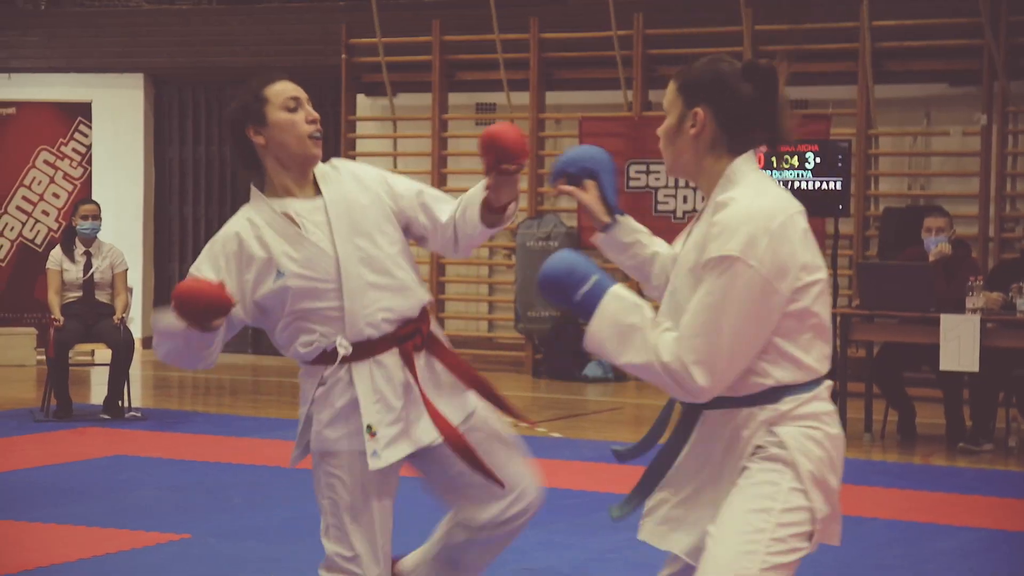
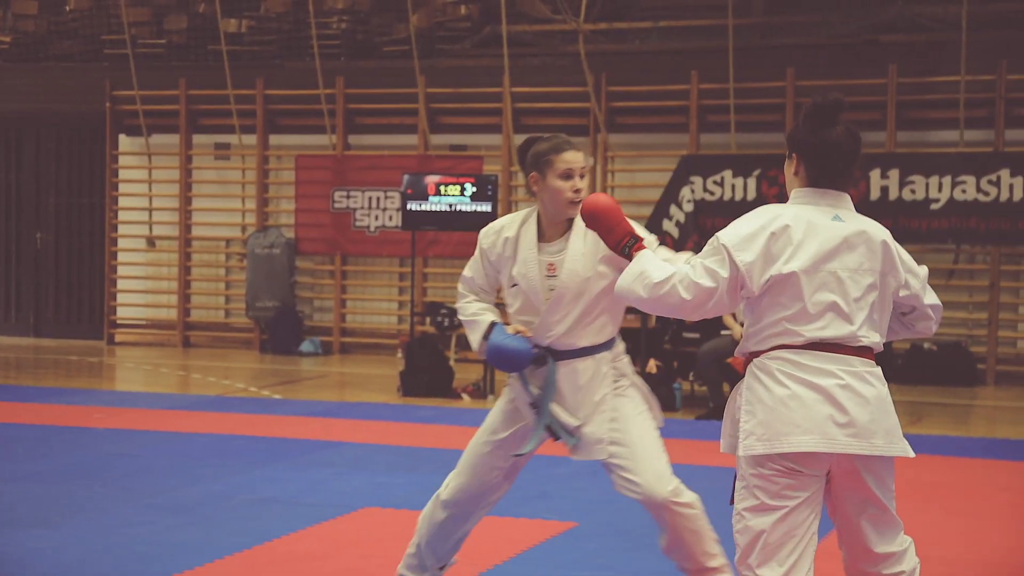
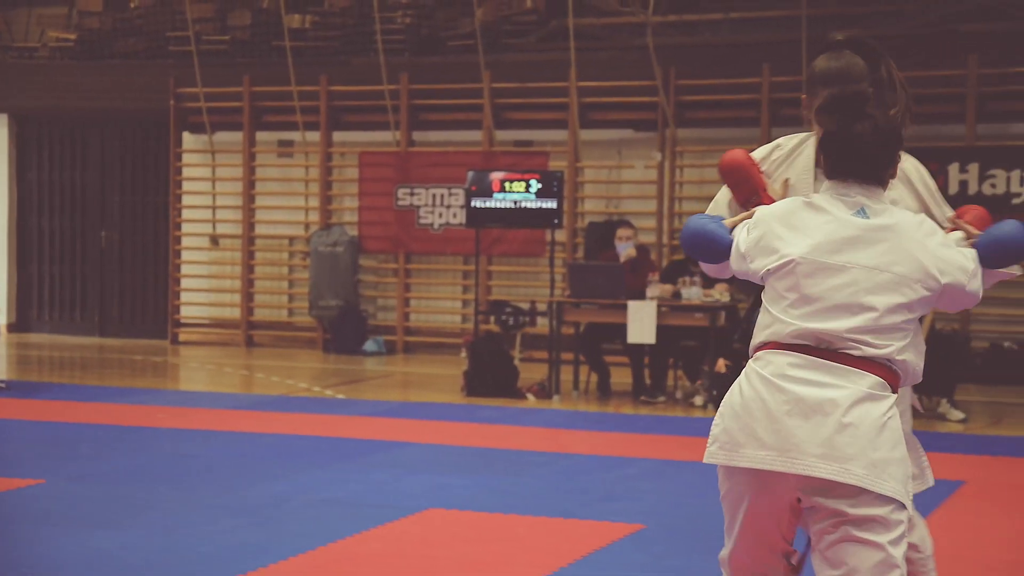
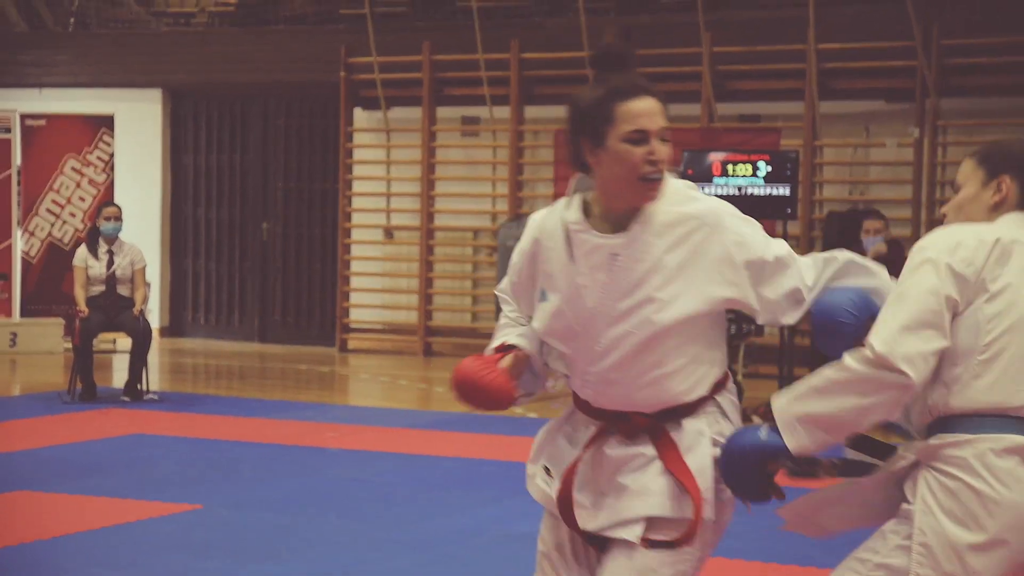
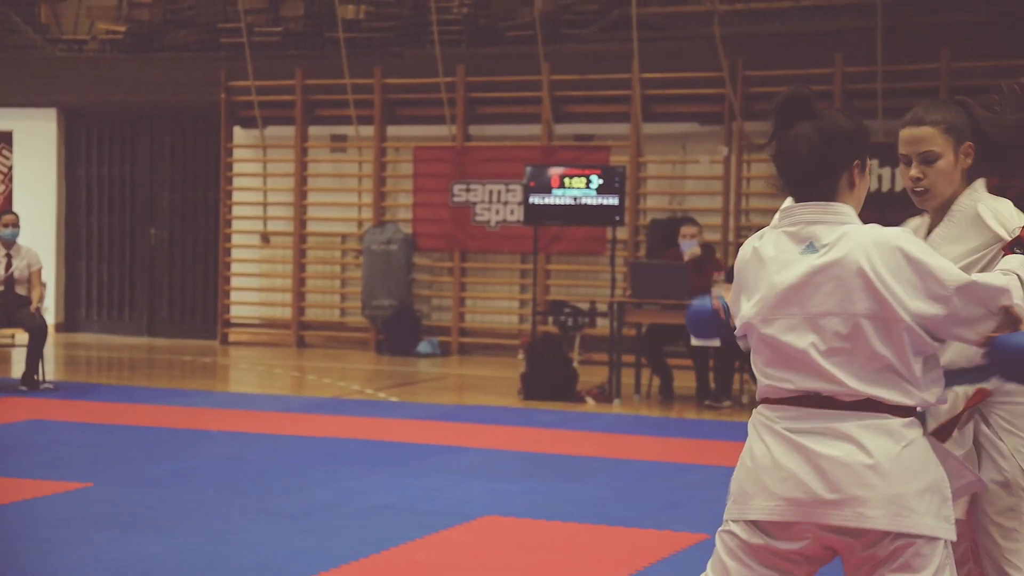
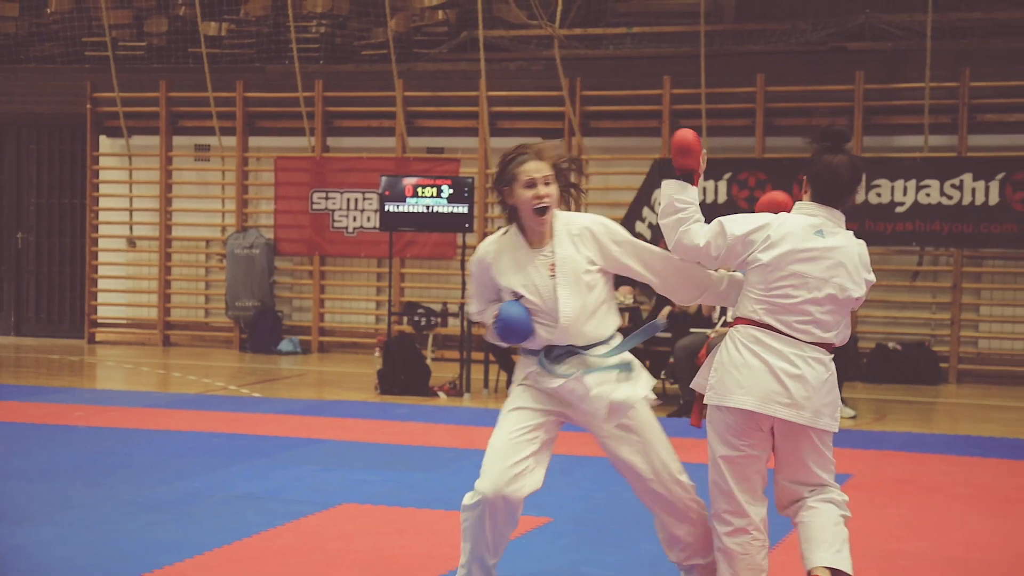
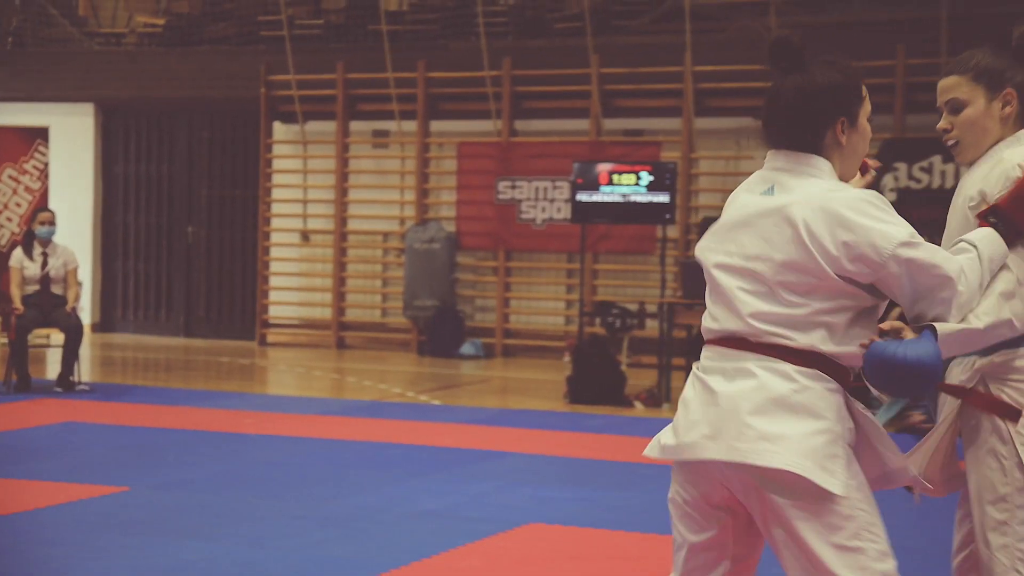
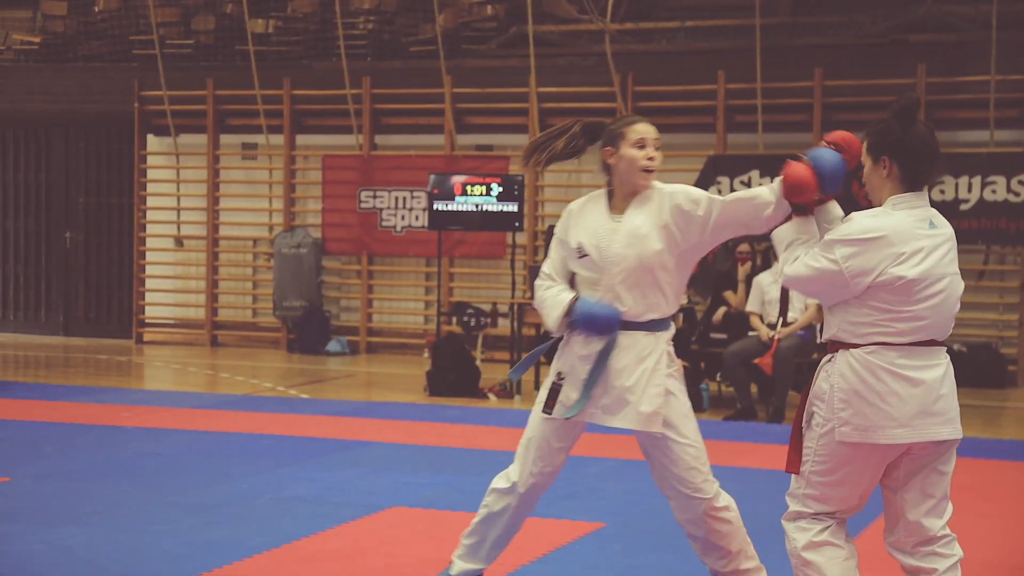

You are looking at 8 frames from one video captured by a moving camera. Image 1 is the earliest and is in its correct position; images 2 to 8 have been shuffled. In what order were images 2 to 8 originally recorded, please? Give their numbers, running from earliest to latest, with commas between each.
4, 7, 5, 3, 2, 8, 6
